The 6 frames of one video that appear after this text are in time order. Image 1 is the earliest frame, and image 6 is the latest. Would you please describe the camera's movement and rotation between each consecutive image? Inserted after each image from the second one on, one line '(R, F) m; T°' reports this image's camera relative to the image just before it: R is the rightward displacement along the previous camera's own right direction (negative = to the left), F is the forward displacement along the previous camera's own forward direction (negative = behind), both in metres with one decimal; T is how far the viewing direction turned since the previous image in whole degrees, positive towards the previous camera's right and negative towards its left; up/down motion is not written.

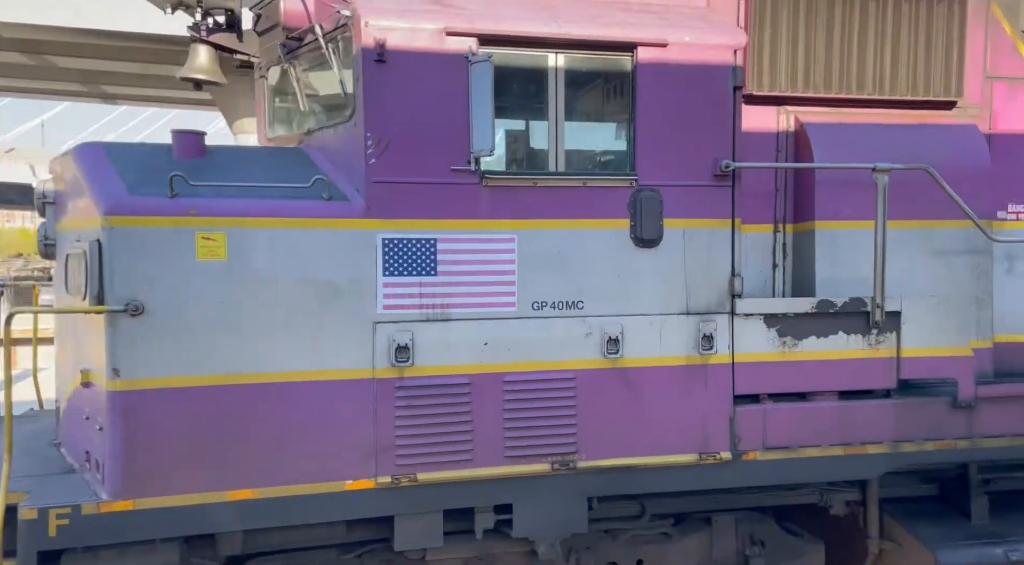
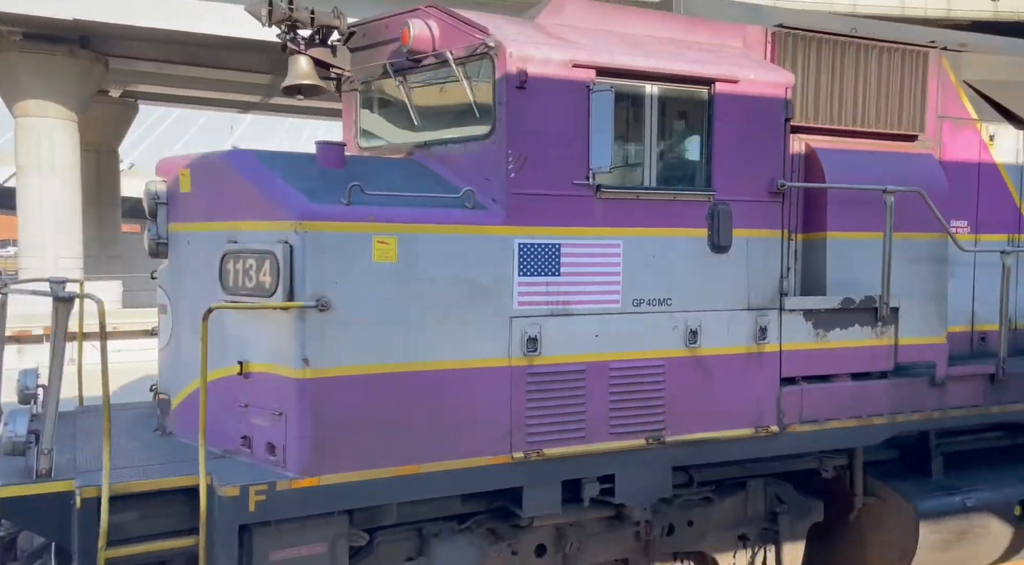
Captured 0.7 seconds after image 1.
(-1.4, -0.4) m; +11°
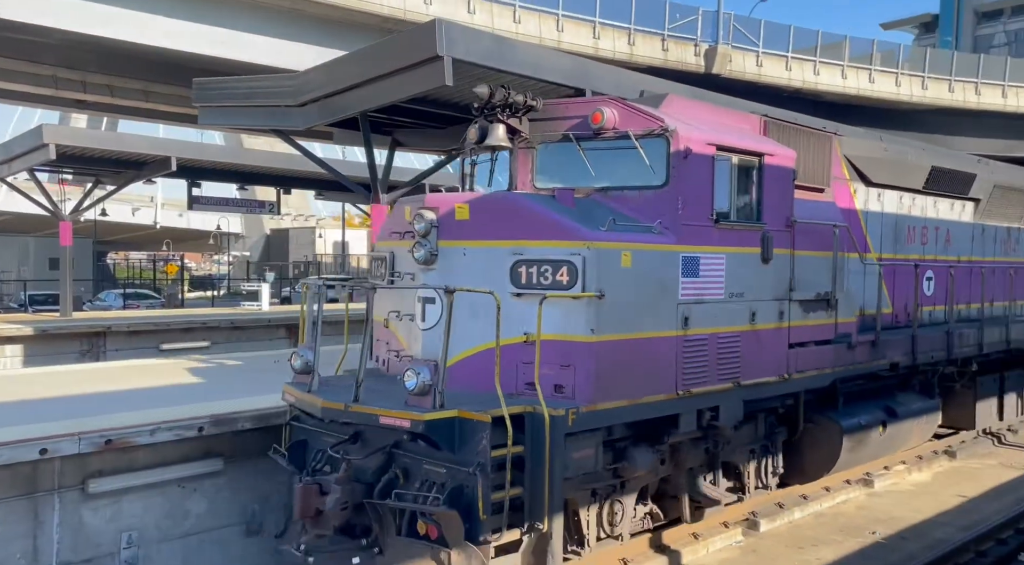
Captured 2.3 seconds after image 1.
(-3.3, -1.5) m; +20°
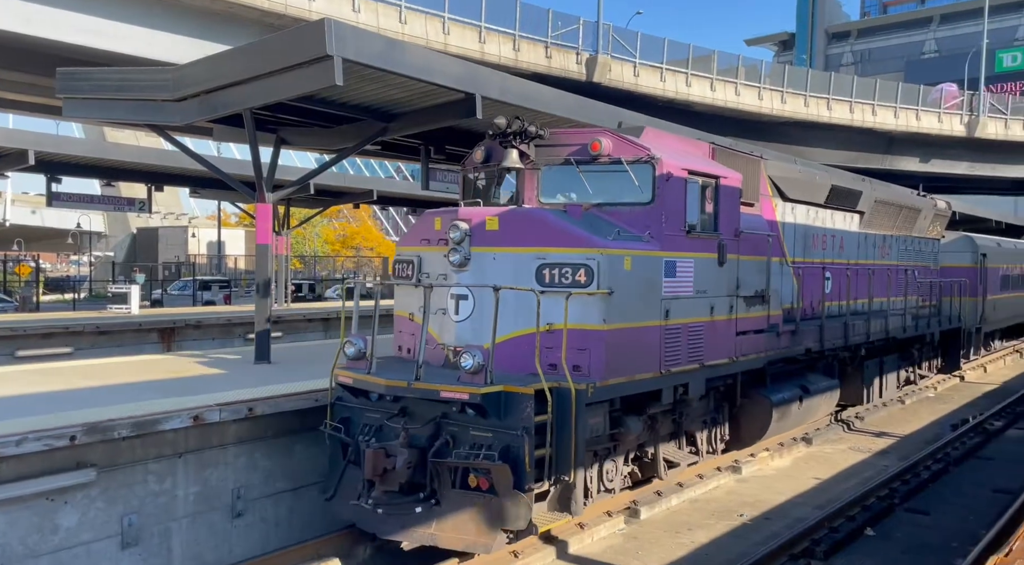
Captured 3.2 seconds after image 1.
(-1.2, -1.2) m; +8°
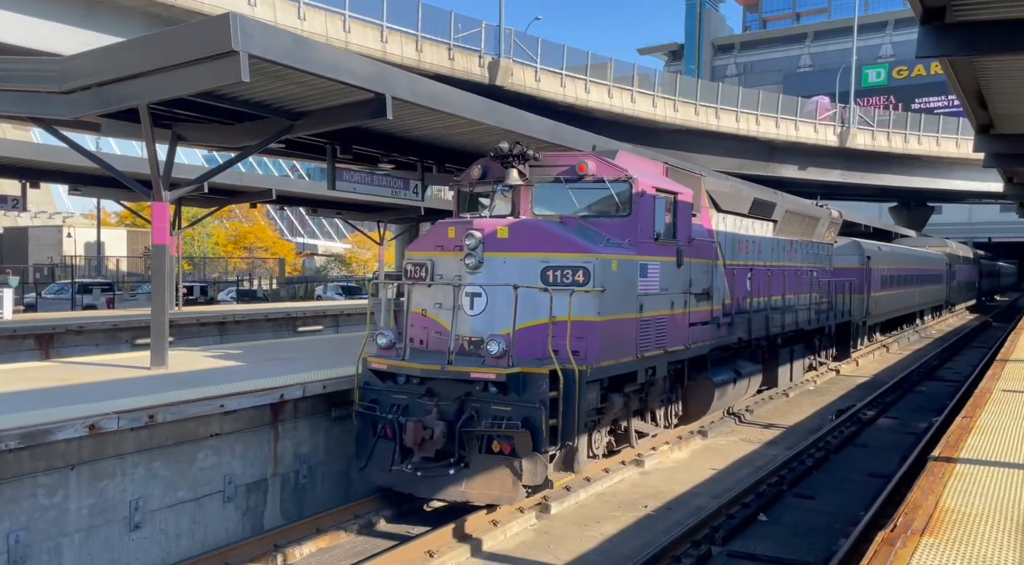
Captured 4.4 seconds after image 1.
(-1.2, -1.3) m; +7°
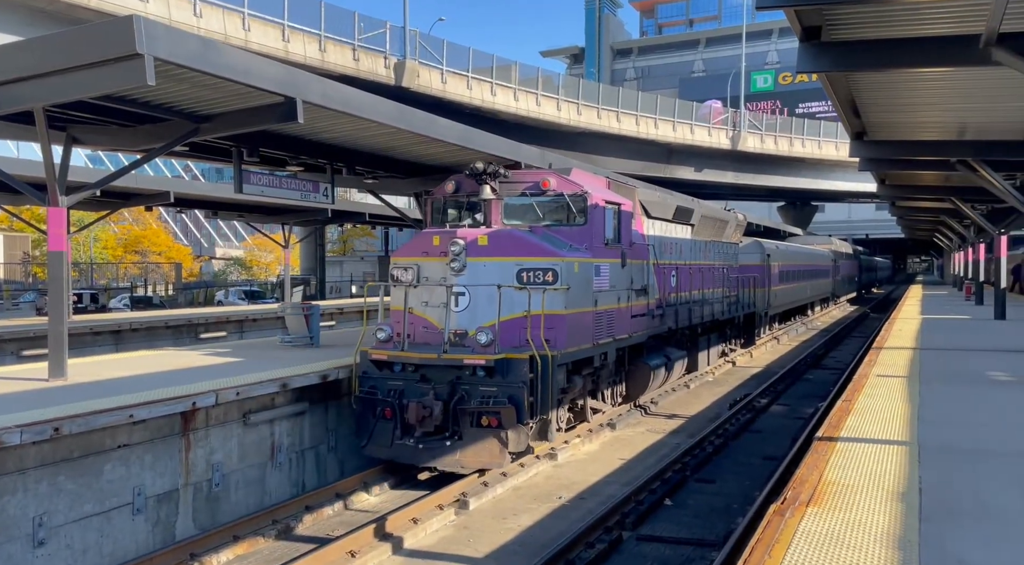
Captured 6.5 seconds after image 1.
(-0.9, -1.4) m; +7°
